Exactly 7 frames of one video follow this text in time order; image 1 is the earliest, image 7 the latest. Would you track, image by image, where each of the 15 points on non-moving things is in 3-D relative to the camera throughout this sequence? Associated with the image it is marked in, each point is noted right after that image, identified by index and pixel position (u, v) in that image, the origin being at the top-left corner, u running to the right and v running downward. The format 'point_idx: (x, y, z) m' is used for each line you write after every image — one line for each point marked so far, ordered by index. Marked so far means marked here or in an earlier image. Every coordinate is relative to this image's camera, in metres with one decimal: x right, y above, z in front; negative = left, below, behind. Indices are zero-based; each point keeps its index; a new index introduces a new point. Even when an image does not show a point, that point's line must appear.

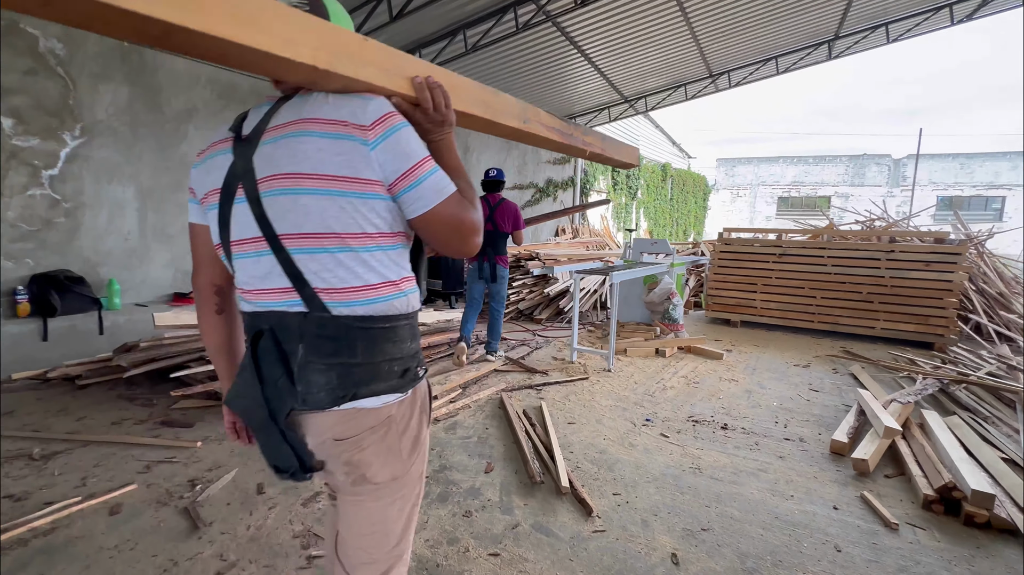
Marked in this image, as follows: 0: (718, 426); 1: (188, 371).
0: (+1.6, -1.1, +3.5) m
1: (-2.4, -0.6, +3.4) m
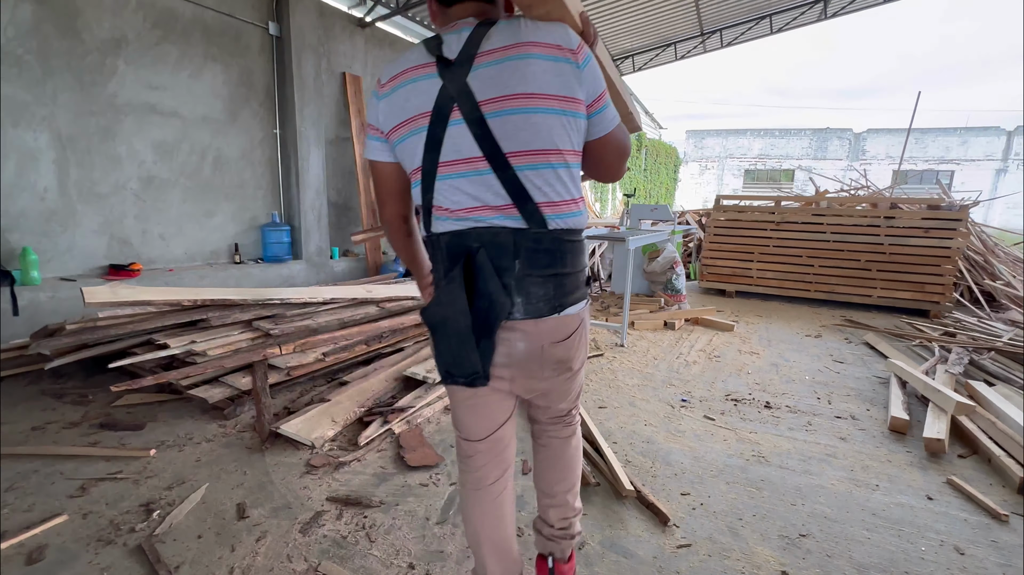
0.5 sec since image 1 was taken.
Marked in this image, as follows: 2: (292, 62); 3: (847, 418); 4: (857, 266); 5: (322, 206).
0: (+1.8, -0.8, +3.2) m
1: (-2.3, -0.4, +2.7) m
2: (-2.6, +2.7, +5.3) m
3: (+2.2, -0.9, +3.0) m
4: (+4.9, +0.3, +6.4) m
5: (-2.5, +1.1, +5.8) m
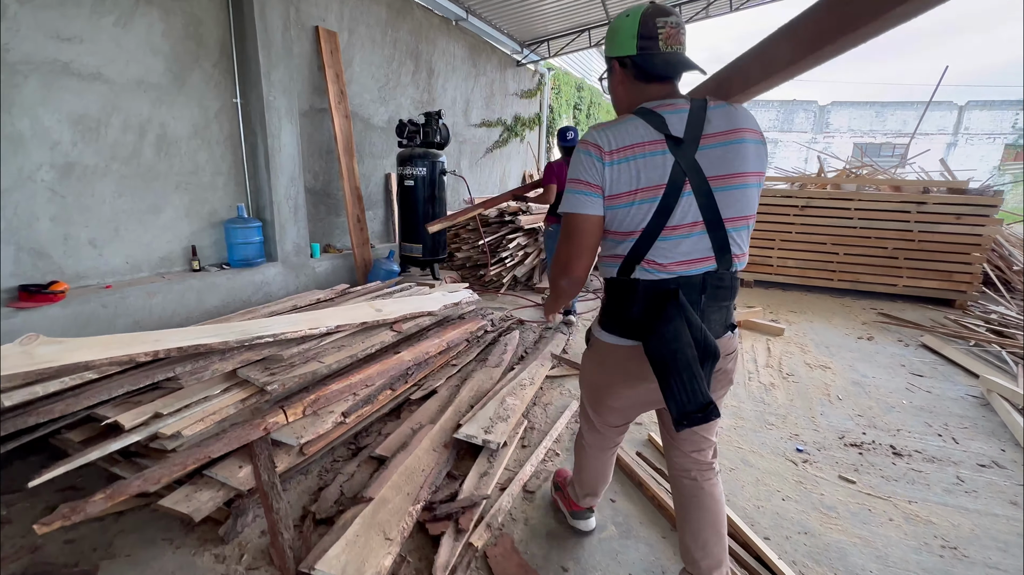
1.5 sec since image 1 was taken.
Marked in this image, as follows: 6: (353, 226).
0: (+2.2, -1.0, +2.6) m
1: (-1.8, -0.7, +1.8) m
2: (-2.4, +2.6, +4.2) m
3: (+2.7, -1.0, +2.5) m
4: (+5.0, +0.5, +6.1) m
5: (-2.3, +1.0, +4.8) m
6: (-1.9, +0.7, +5.4) m
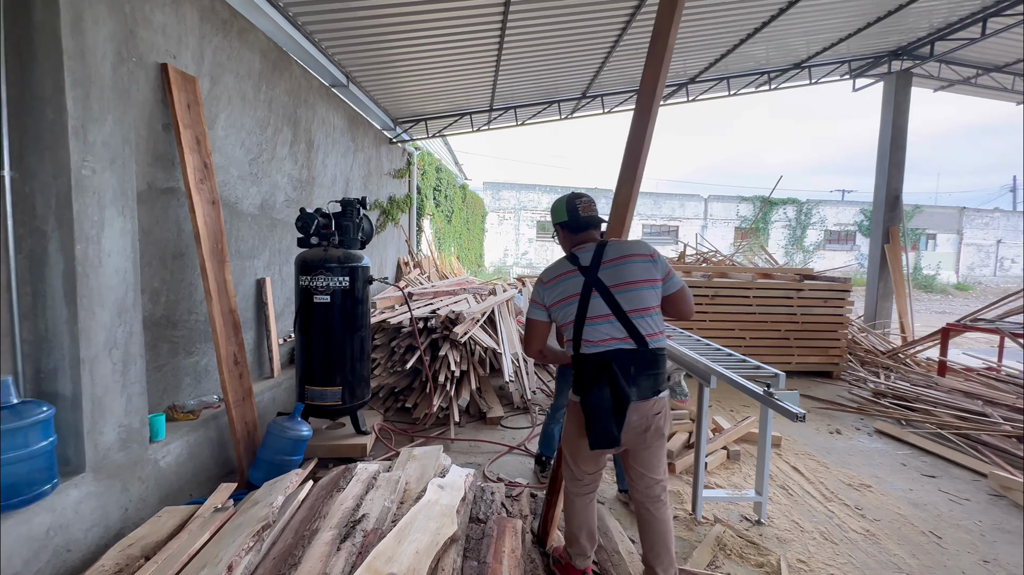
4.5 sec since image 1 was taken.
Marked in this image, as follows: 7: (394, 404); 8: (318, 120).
0: (+2.9, -1.7, +2.3) m
1: (-0.4, -1.4, -0.1) m
2: (-2.3, +1.4, +2.3) m
3: (+3.4, -1.7, +2.4) m
4: (+4.0, -0.7, +6.7) m
5: (-2.2, -0.3, +2.6) m
6: (-2.1, -0.6, +3.3) m
7: (-1.3, -1.3, +4.9) m
8: (-2.3, +2.0, +5.5) m
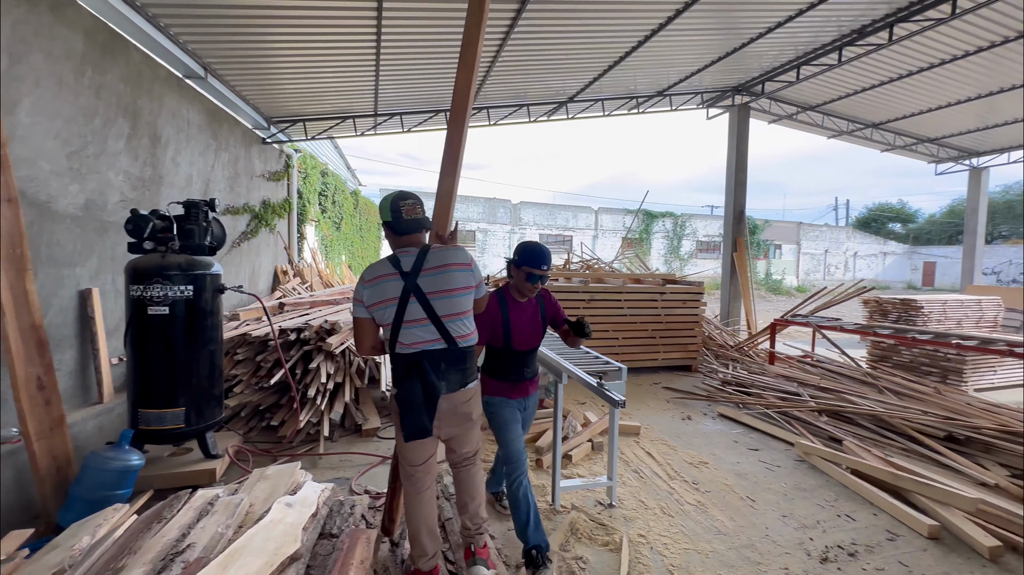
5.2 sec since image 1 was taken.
0: (+2.1, -1.7, +2.8) m
1: (-0.7, -1.4, -0.2) m
2: (-3.0, +1.3, +1.8) m
3: (+2.6, -1.7, +3.0) m
4: (+2.2, -0.8, +7.4) m
5: (-3.0, -0.4, +2.1) m
6: (-3.0, -0.7, +2.8) m
7: (-2.6, -1.4, +4.6) m
8: (-3.8, +1.9, +4.9) m
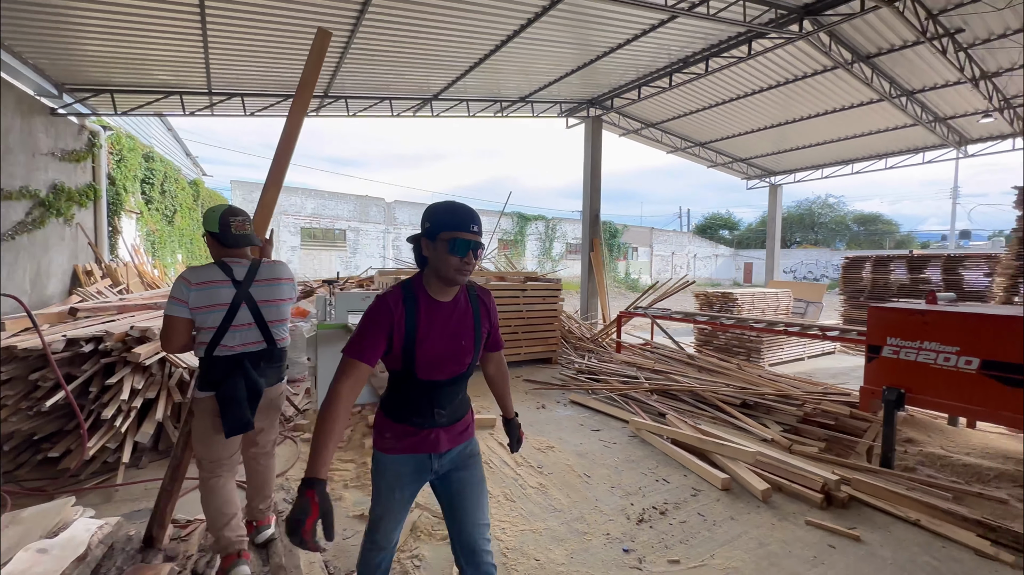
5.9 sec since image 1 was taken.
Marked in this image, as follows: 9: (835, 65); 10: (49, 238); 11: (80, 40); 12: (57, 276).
0: (+1.0, -1.6, +3.2) m
1: (-0.9, -1.4, -0.4) m
2: (-3.7, +1.3, +0.9) m
3: (+1.4, -1.6, +3.5) m
4: (0.0, -0.7, +7.7) m
5: (-3.8, -0.4, +1.2) m
6: (-3.9, -0.7, +1.9) m
7: (-3.9, -1.4, +3.7) m
8: (-5.2, +1.9, +3.7) m
9: (+5.8, +4.0, +8.2) m
10: (-6.4, +0.7, +6.3) m
11: (-5.2, +3.0, +5.5) m
12: (-6.5, +0.2, +6.4) m
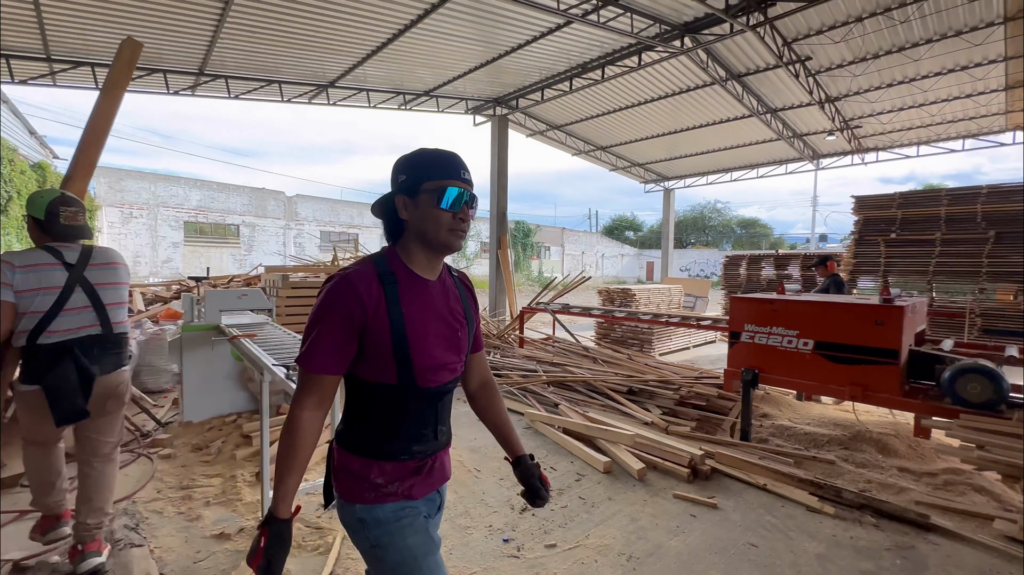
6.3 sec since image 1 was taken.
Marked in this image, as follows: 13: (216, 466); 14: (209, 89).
0: (+0.2, -1.5, +3.3) m
1: (-1.0, -1.3, -0.6) m
2: (-4.0, +1.3, +0.1) m
3: (+0.6, -1.5, +3.6) m
4: (-1.7, -0.7, +7.5) m
5: (-4.2, -0.3, +0.5) m
6: (-4.4, -0.7, +1.1) m
7: (-4.7, -1.4, +2.9) m
8: (-6.1, +1.9, +2.6) m
9: (+4.0, +4.1, +9.0) m
10: (-7.7, +0.7, +5.0) m
11: (-6.4, +3.0, +4.4) m
12: (-7.8, +0.2, +5.1) m
13: (-2.4, -1.5, +3.7) m
14: (-5.5, +3.6, +8.2) m
